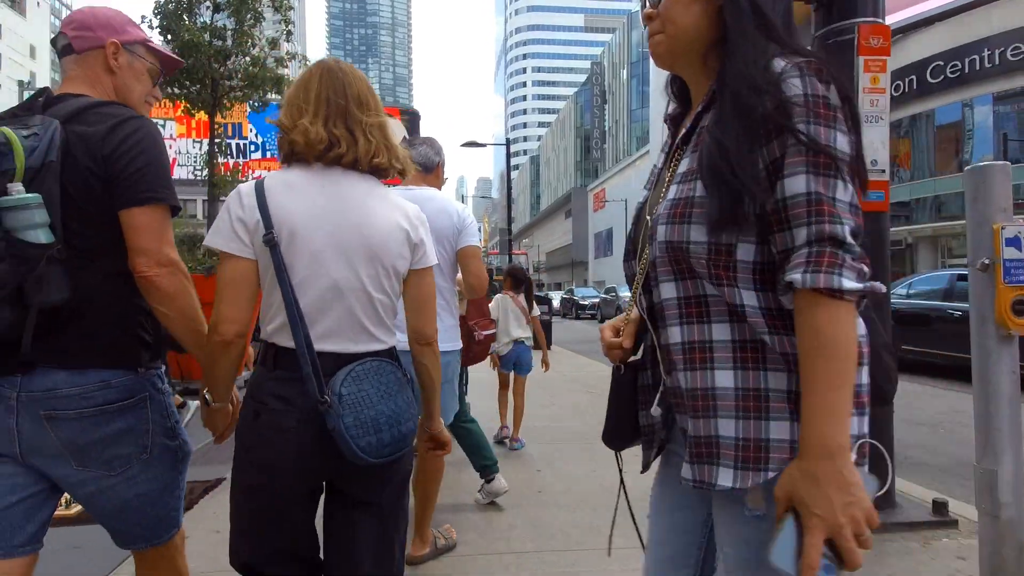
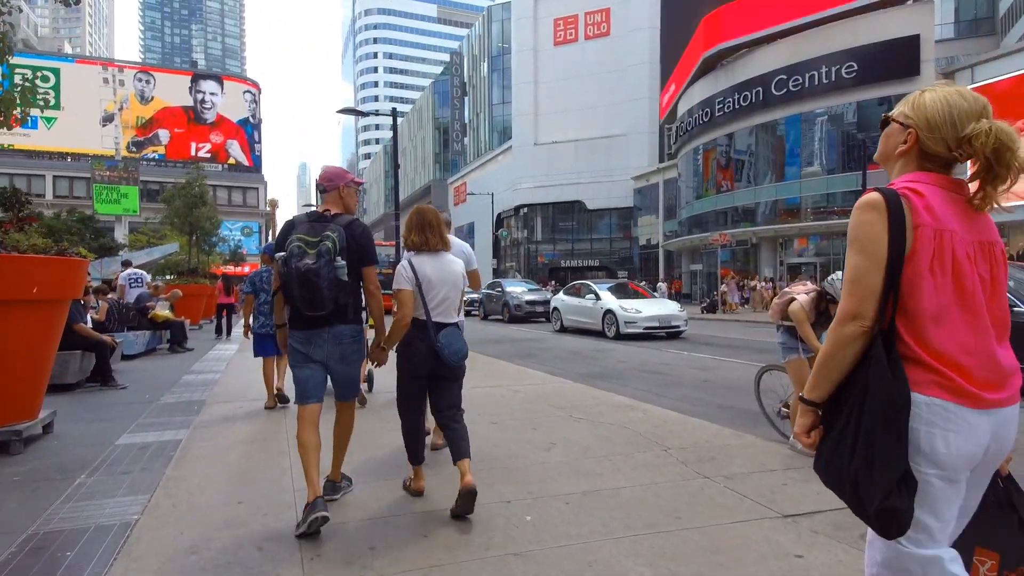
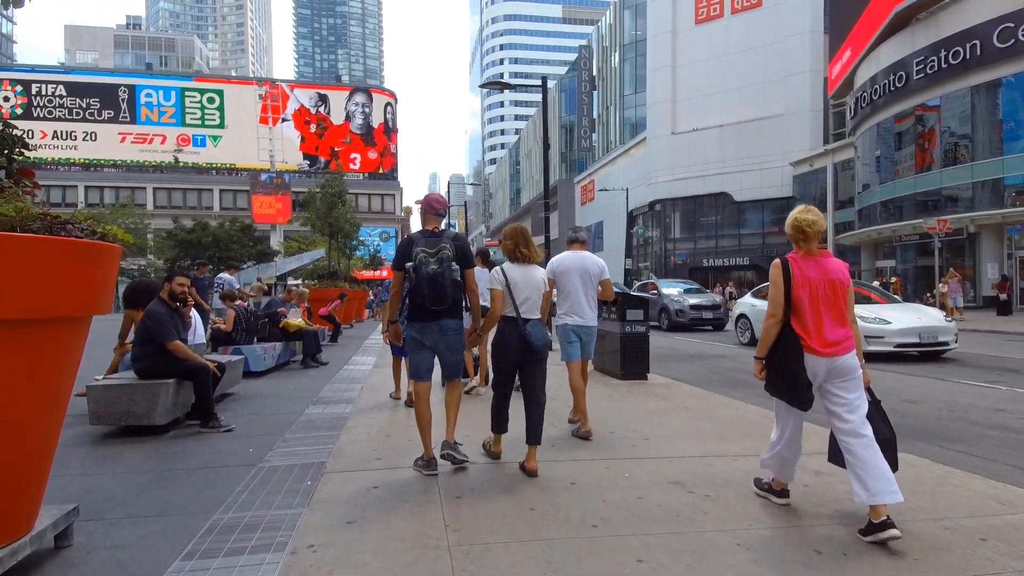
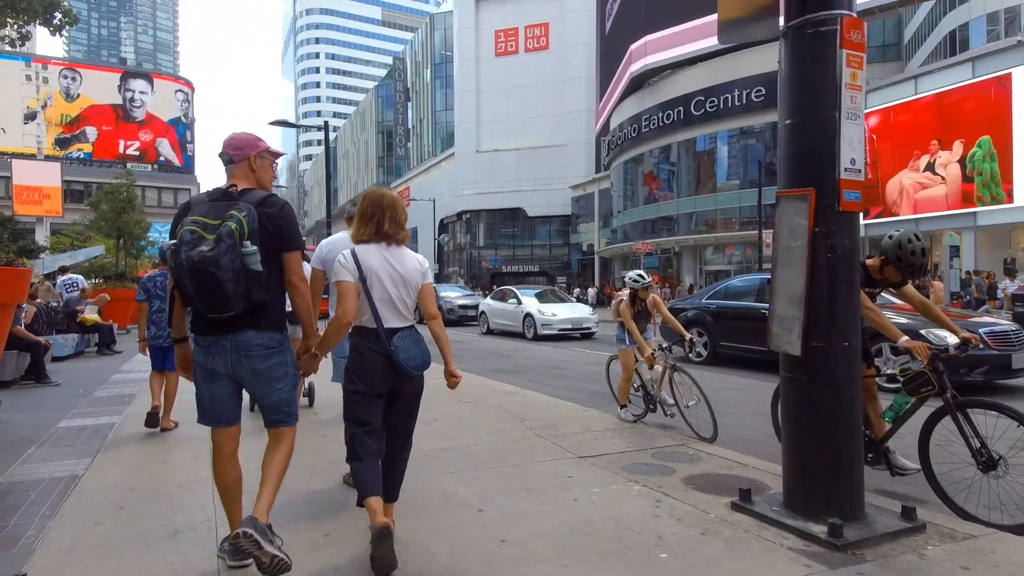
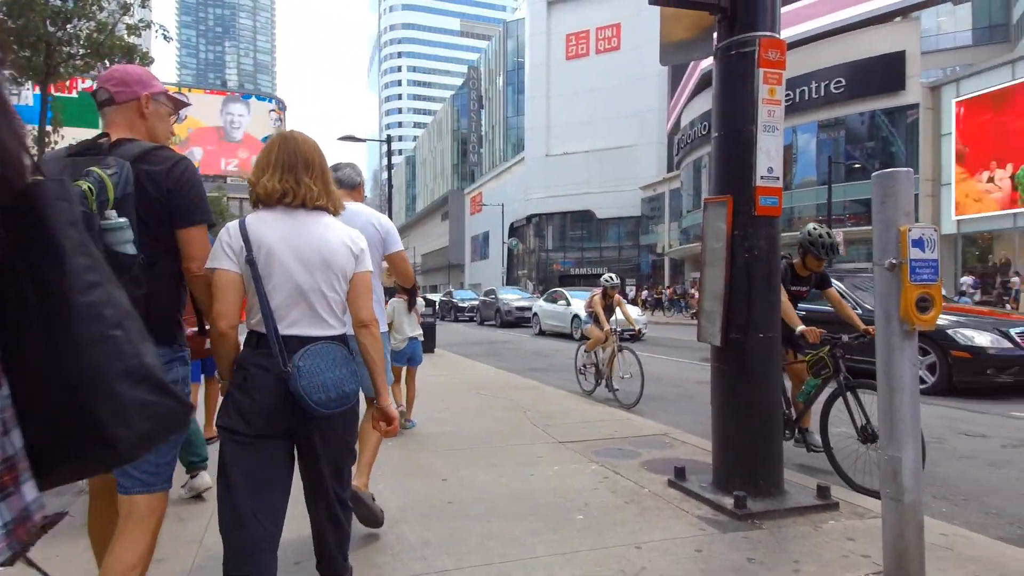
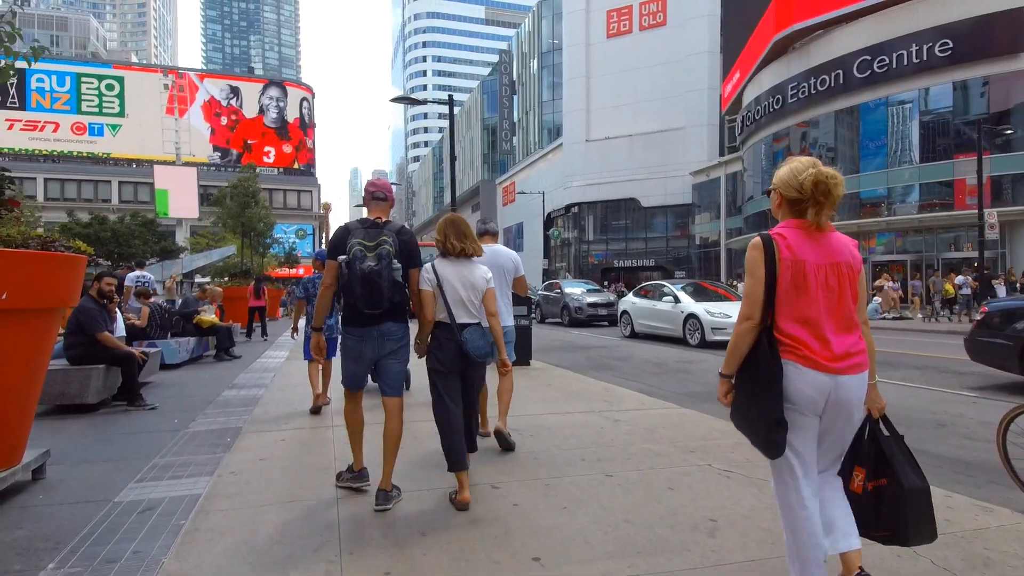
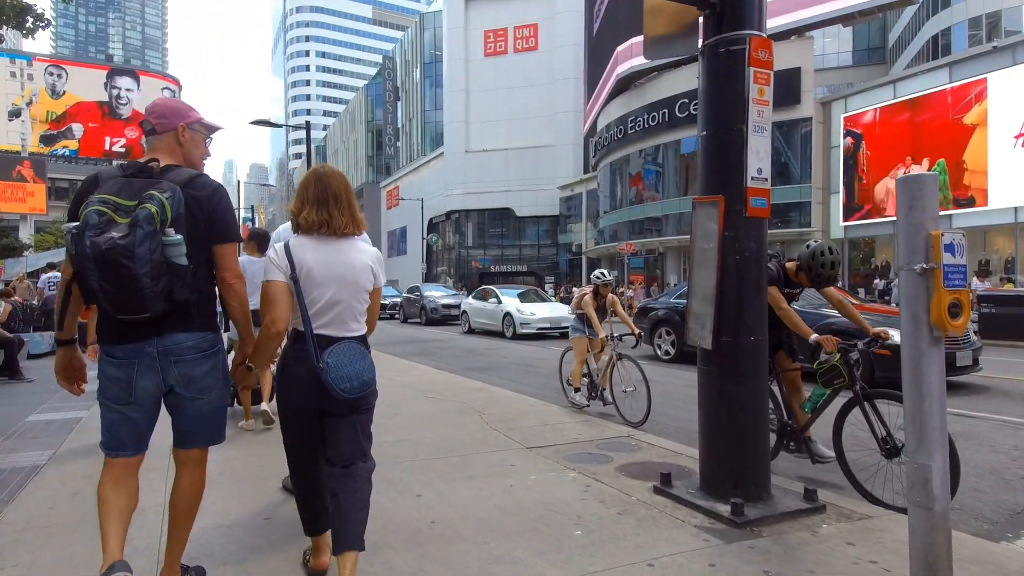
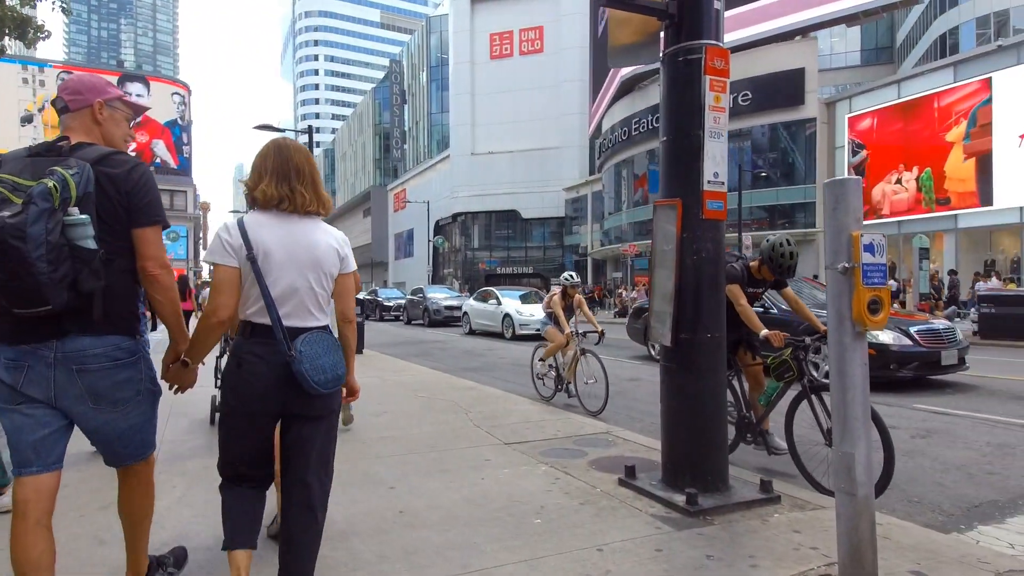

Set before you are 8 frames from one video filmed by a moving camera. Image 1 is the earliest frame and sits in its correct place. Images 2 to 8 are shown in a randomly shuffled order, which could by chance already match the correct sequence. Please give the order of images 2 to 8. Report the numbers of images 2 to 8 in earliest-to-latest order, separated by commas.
5, 8, 7, 4, 2, 6, 3
